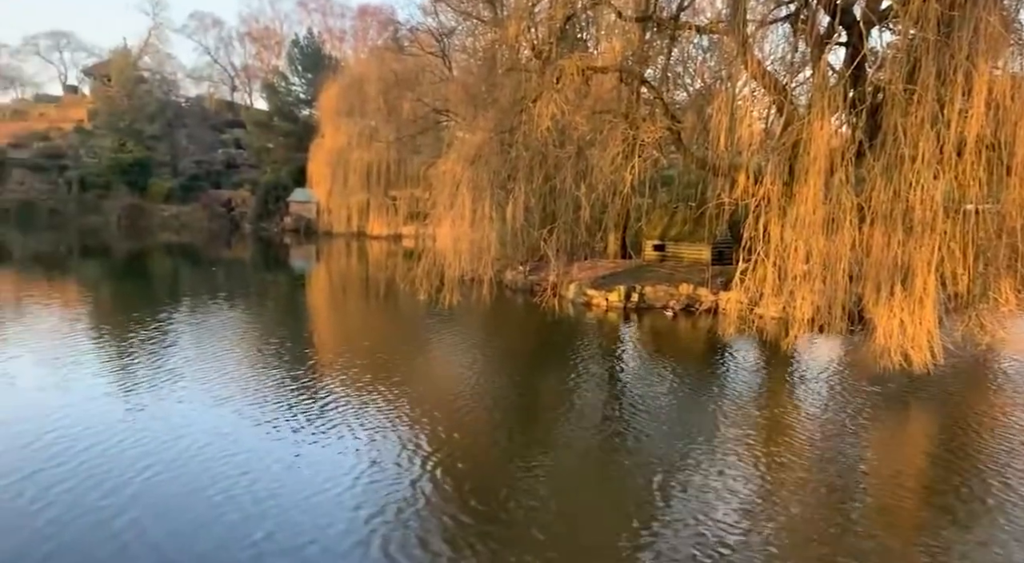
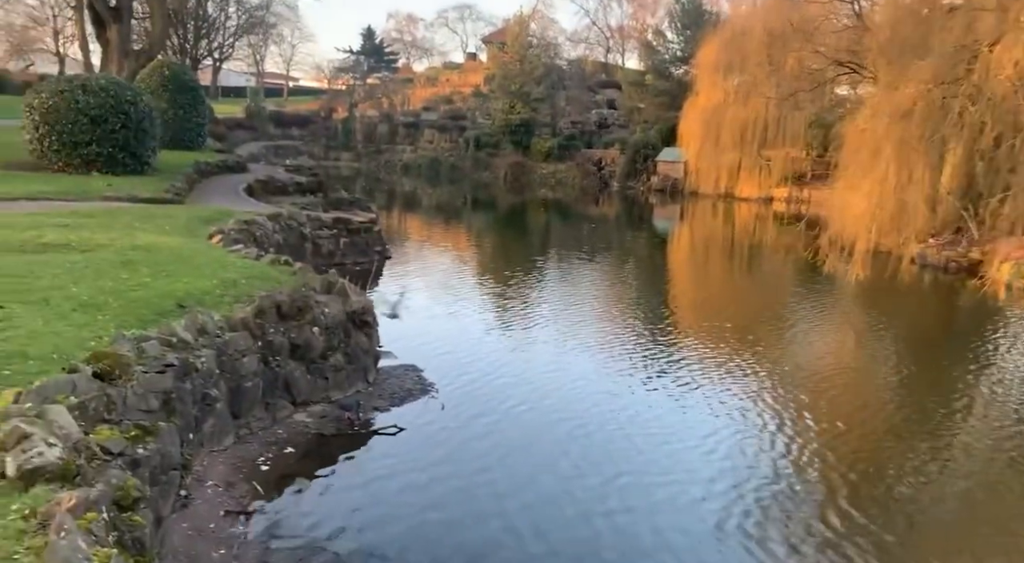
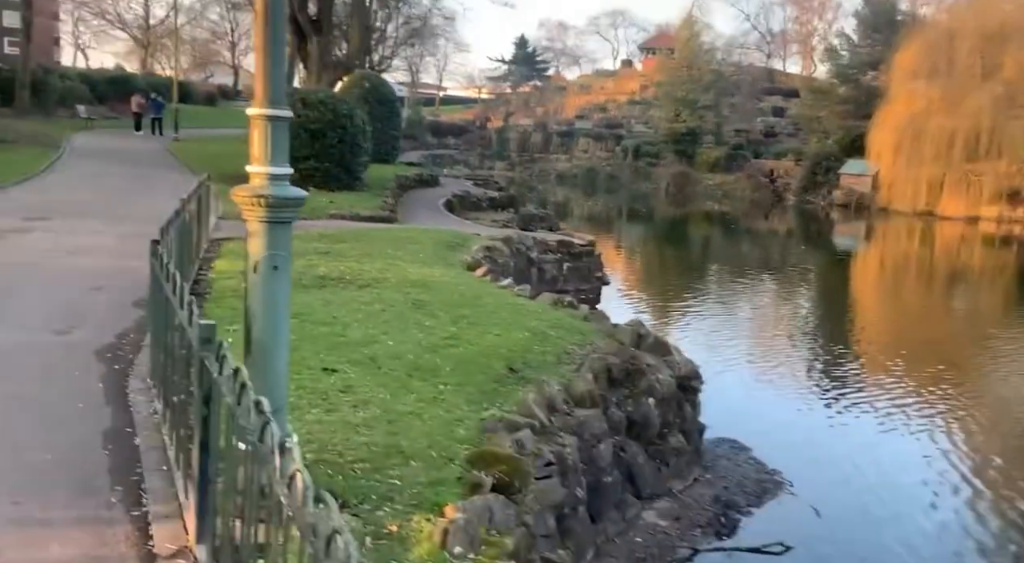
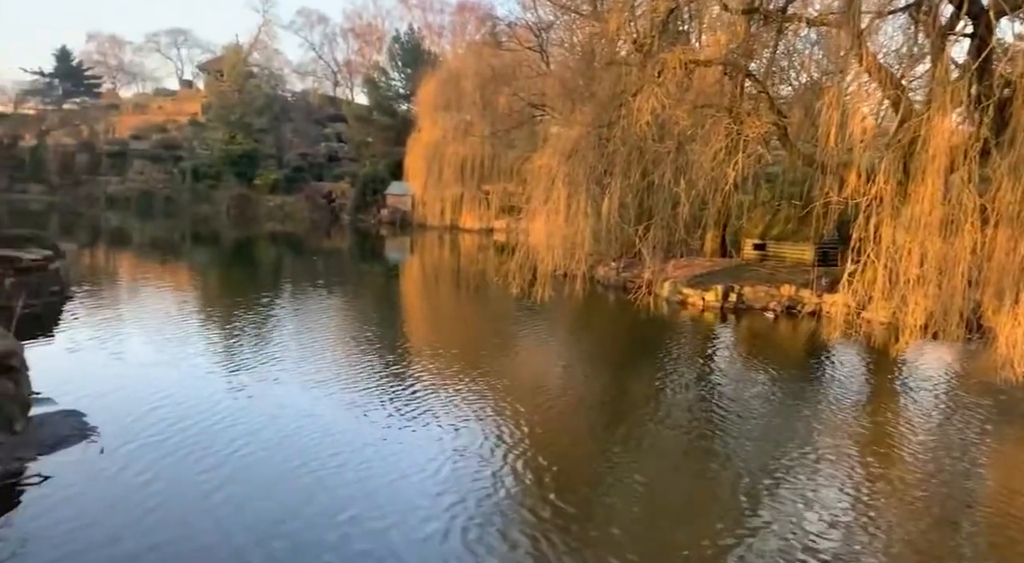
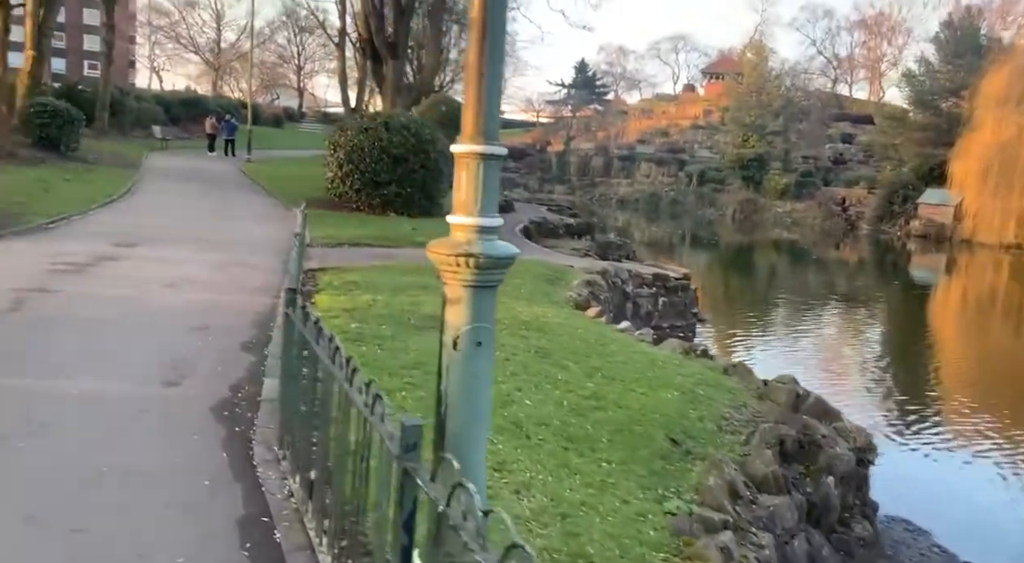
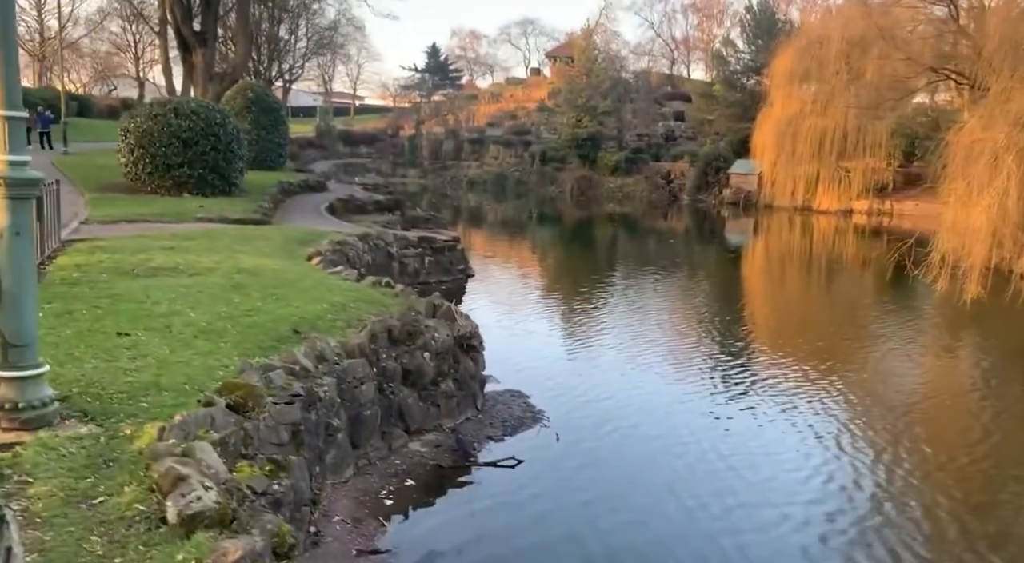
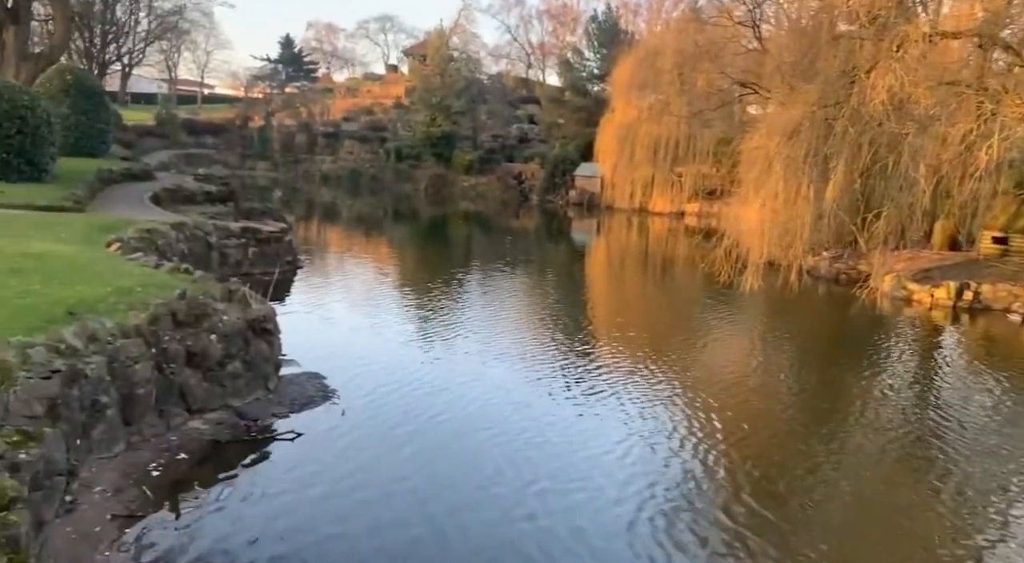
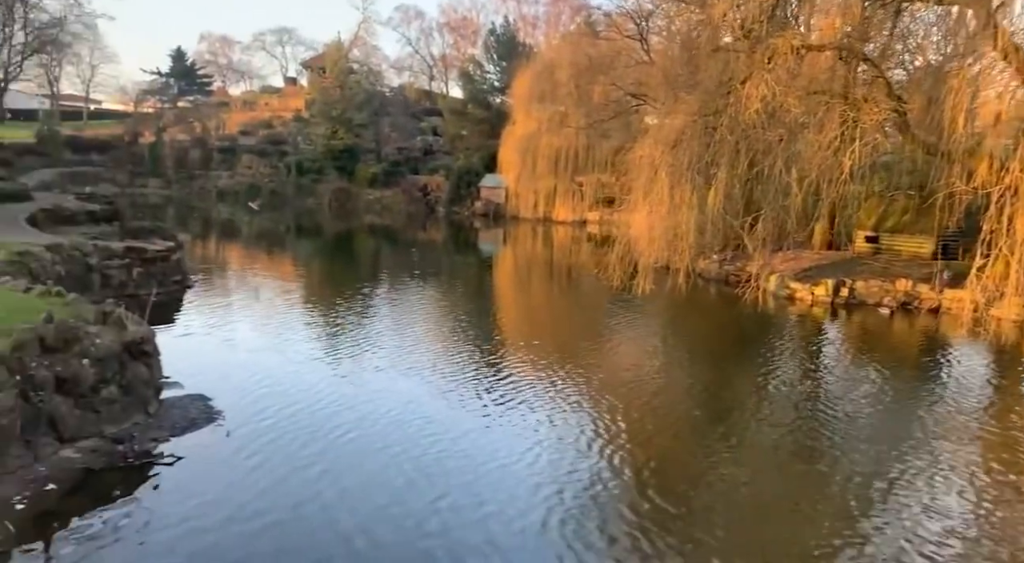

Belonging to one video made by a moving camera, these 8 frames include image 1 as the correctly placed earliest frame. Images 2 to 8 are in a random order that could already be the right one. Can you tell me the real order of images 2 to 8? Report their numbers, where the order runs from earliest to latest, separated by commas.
4, 8, 7, 2, 6, 3, 5
